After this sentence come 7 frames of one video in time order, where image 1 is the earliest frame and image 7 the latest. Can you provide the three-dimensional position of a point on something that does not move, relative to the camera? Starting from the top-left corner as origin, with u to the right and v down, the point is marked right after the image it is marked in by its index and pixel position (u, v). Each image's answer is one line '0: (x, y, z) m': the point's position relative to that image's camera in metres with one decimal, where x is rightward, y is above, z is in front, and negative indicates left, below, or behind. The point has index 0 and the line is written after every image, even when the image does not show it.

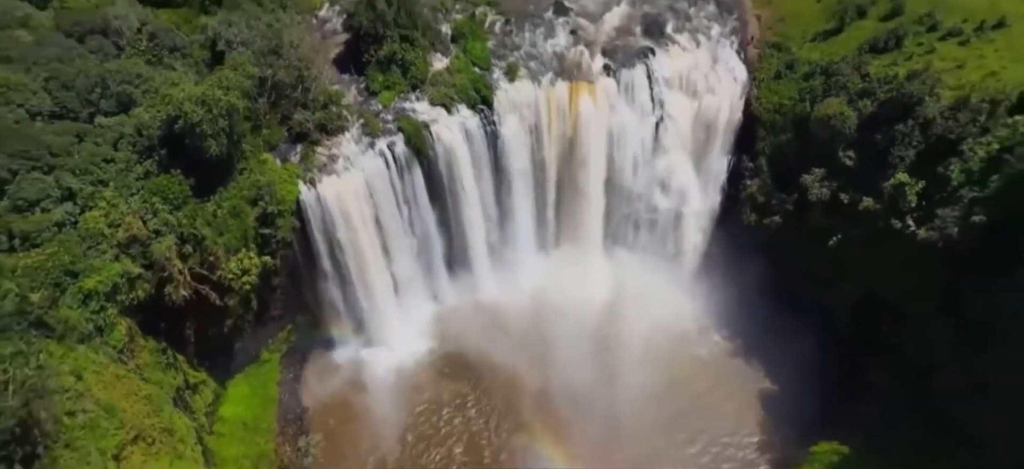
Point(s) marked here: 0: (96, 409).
0: (-11.6, -4.9, +19.8) m
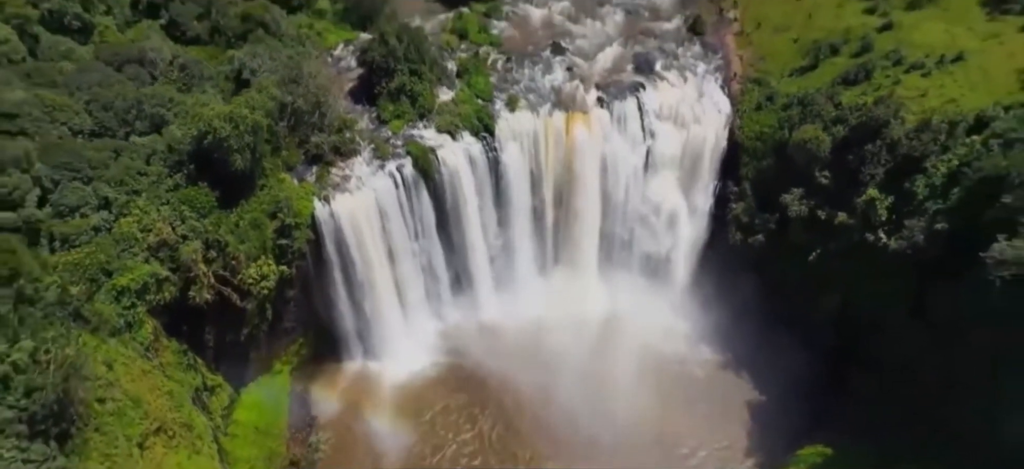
0: (-11.6, -4.9, +21.2) m
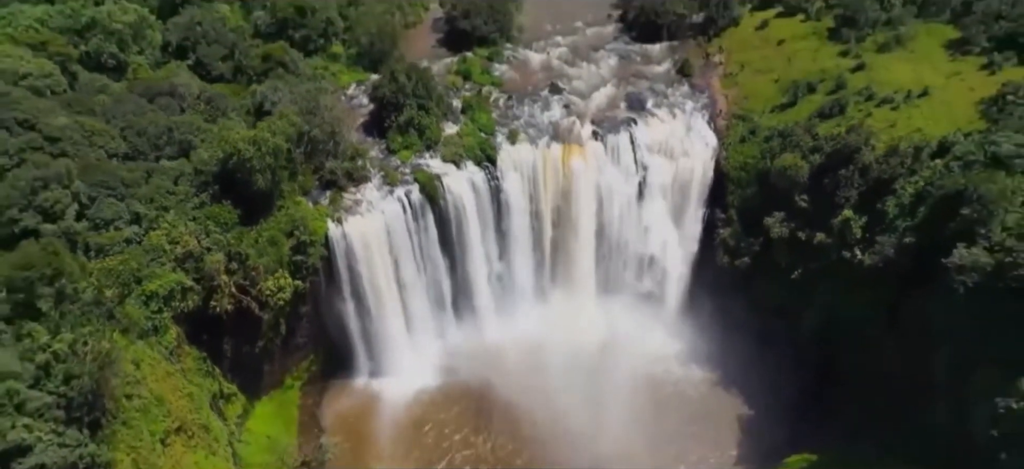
0: (-11.6, -5.2, +22.6) m
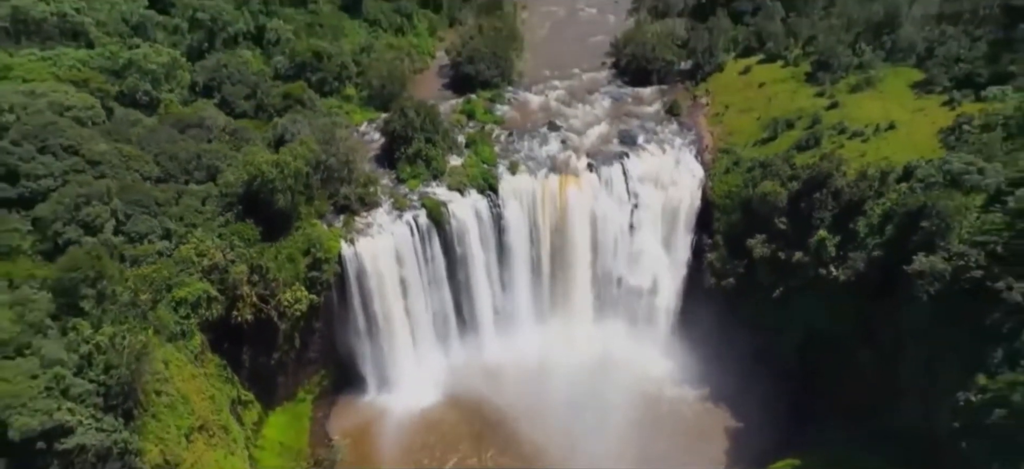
0: (-11.6, -5.5, +24.4) m
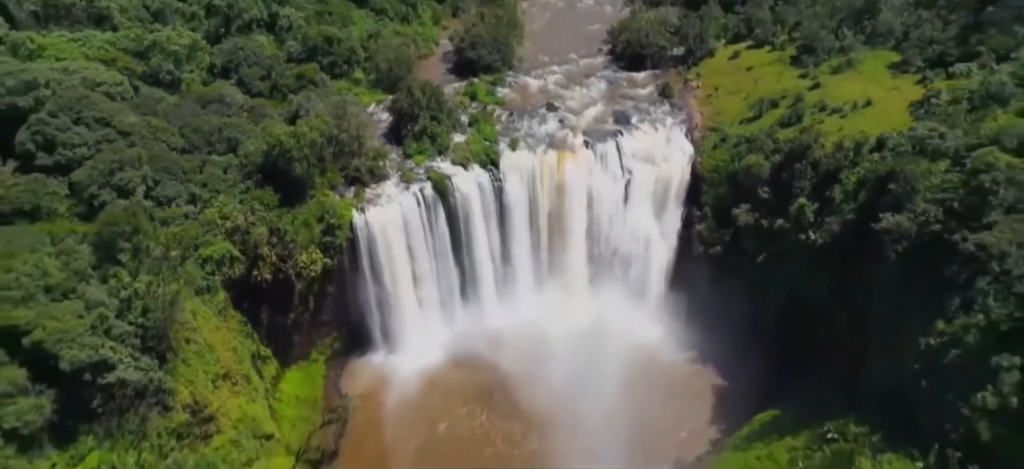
0: (-11.6, -4.0, +26.5) m
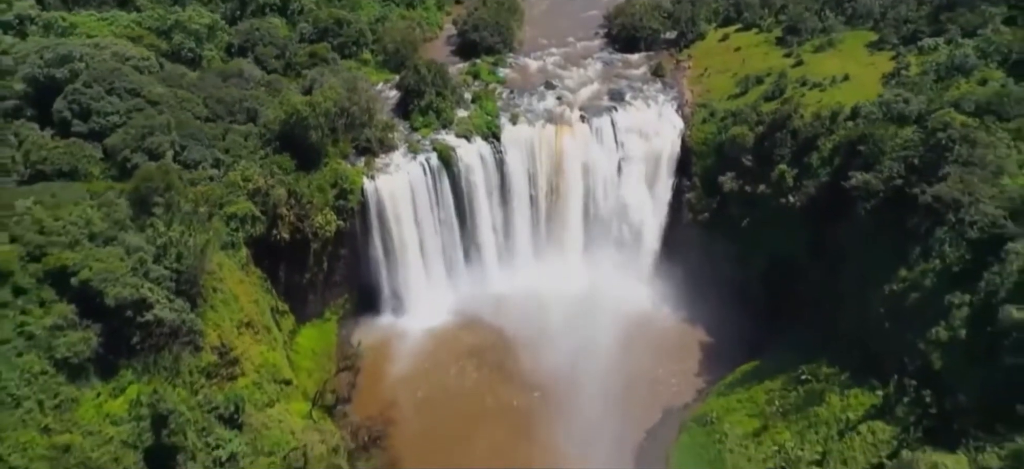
0: (-11.6, -2.3, +28.9) m
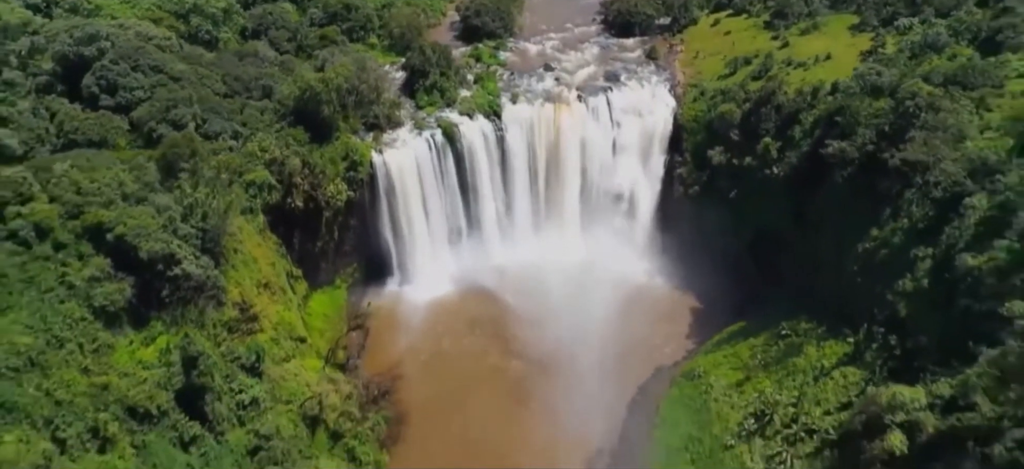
0: (-11.6, -0.8, +31.0) m
